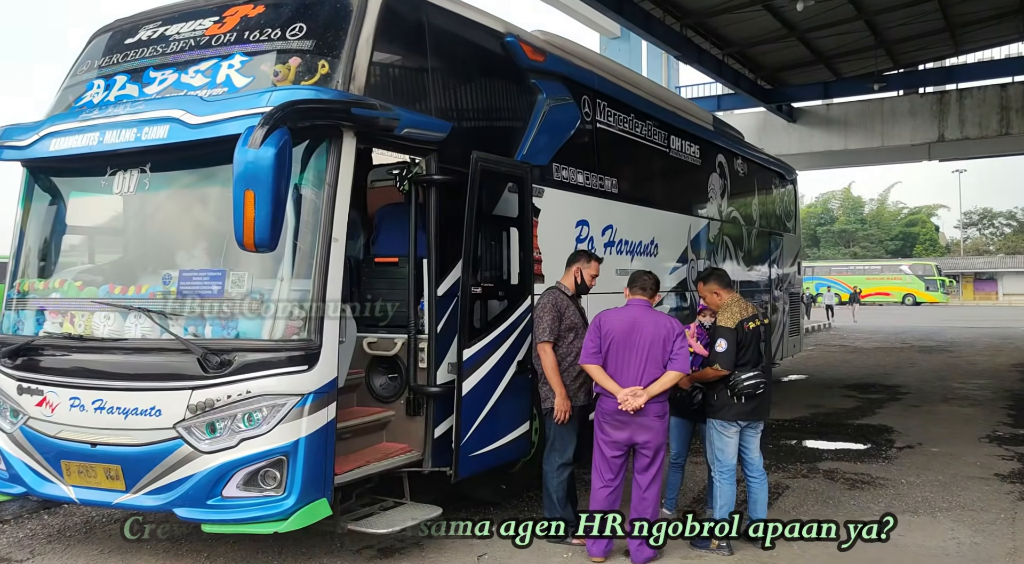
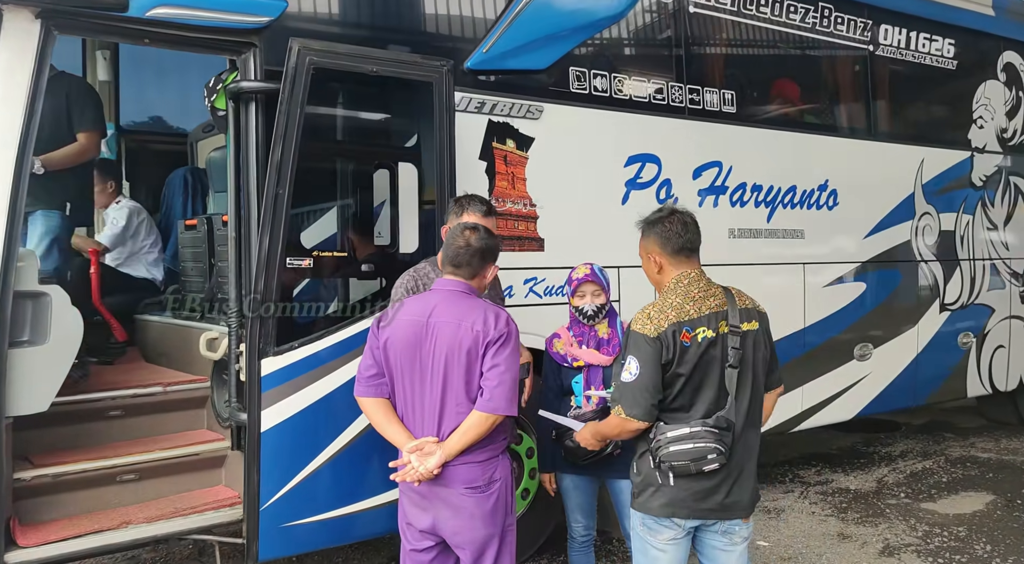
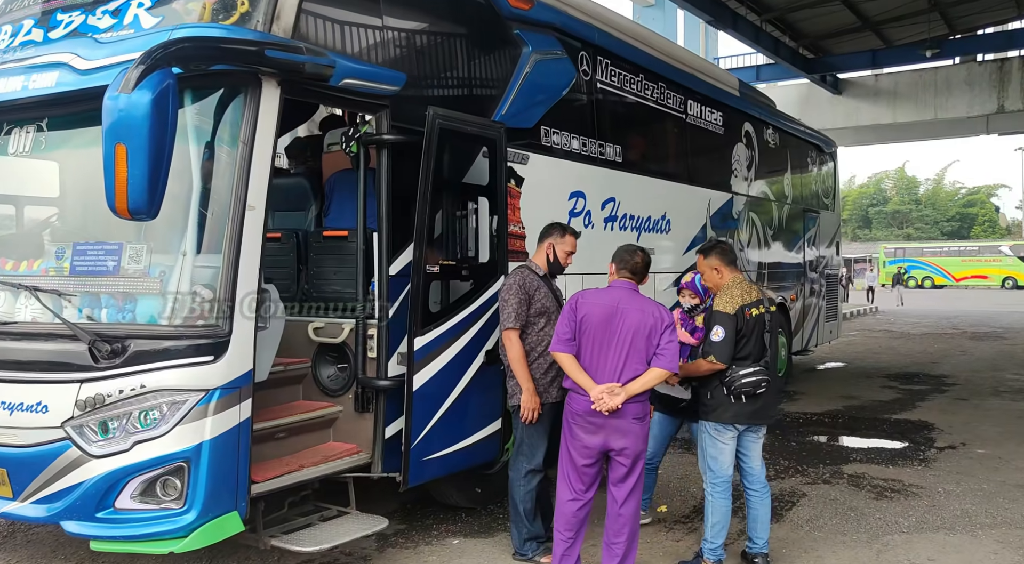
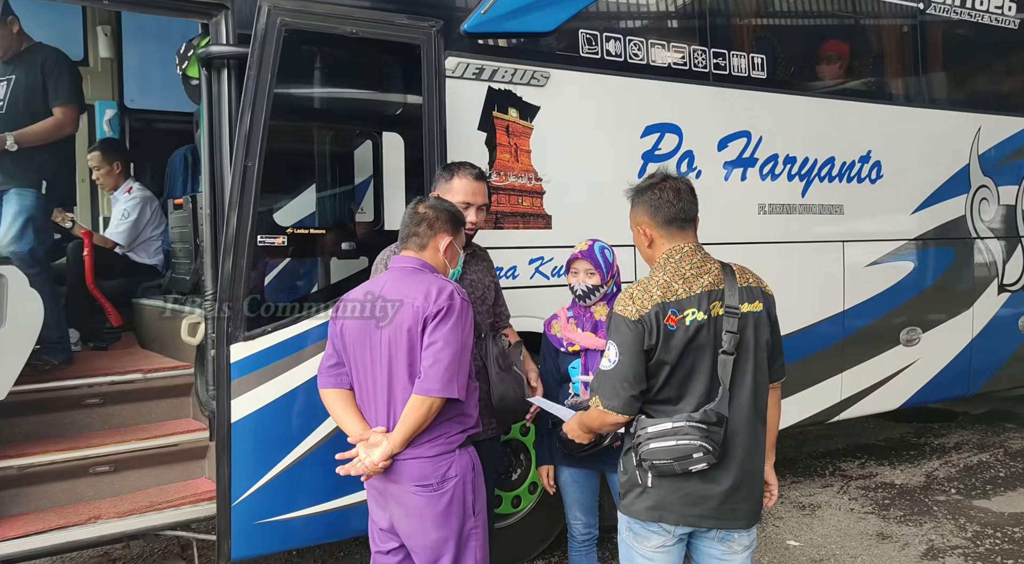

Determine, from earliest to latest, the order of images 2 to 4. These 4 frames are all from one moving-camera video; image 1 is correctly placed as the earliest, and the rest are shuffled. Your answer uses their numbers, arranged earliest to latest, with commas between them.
3, 2, 4
